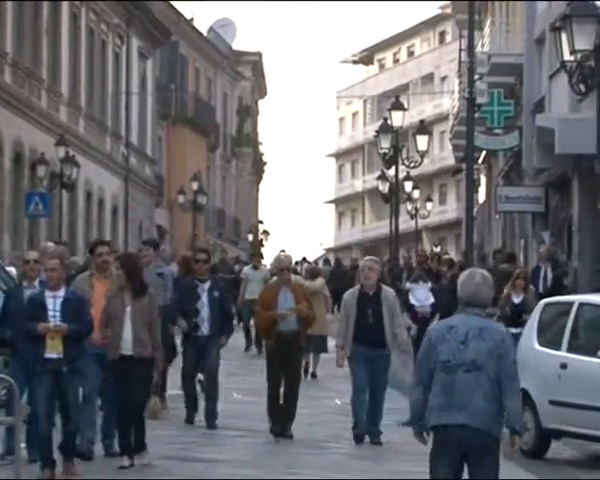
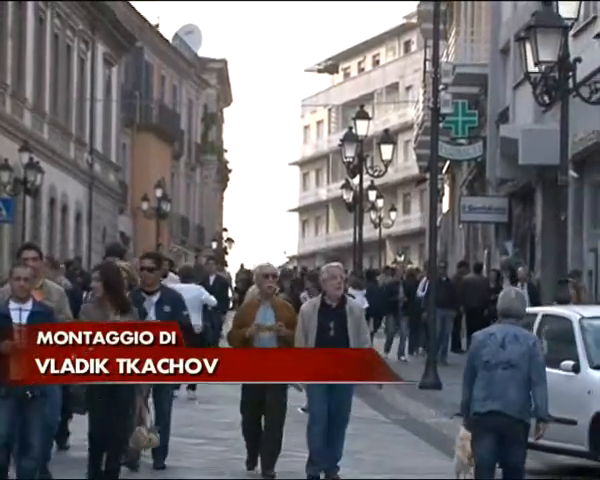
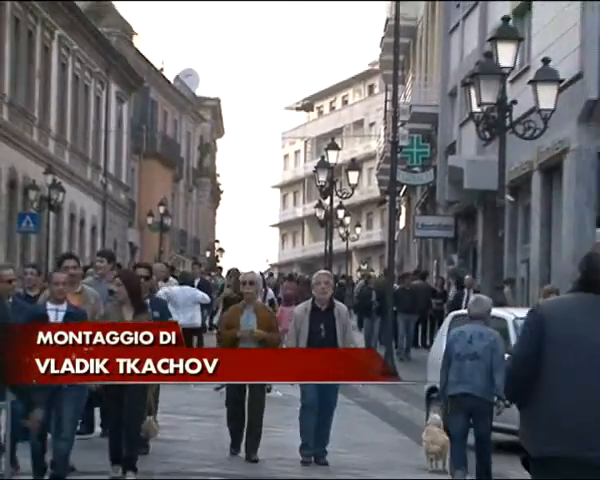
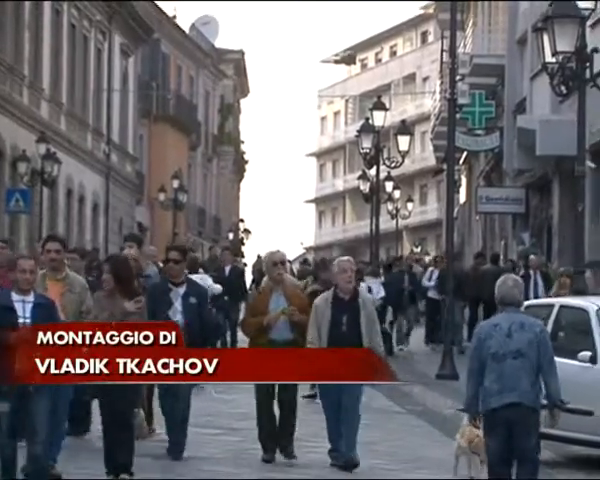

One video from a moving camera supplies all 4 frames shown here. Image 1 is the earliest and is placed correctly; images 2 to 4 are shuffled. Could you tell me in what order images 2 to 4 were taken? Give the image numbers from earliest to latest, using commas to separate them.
4, 2, 3
